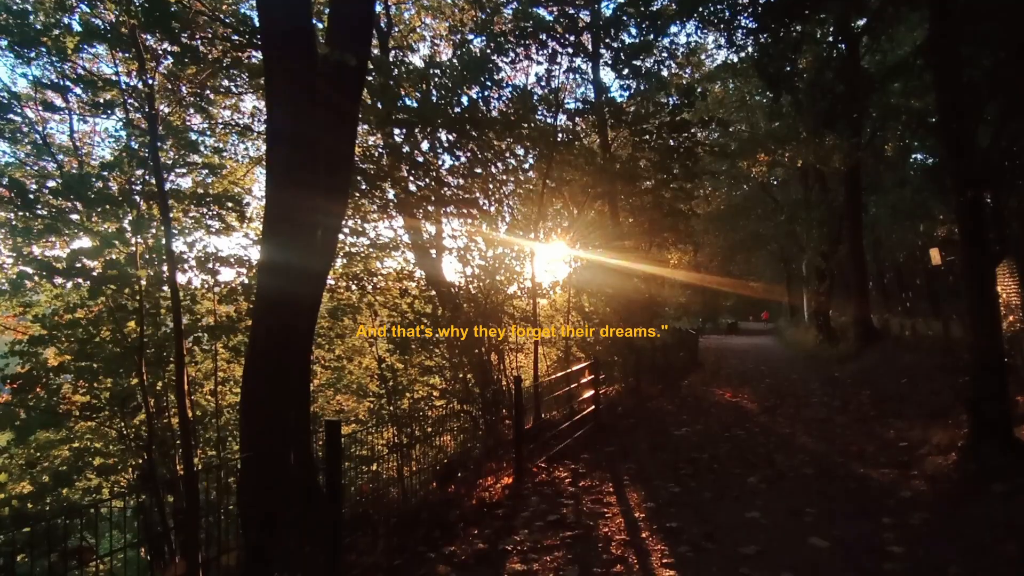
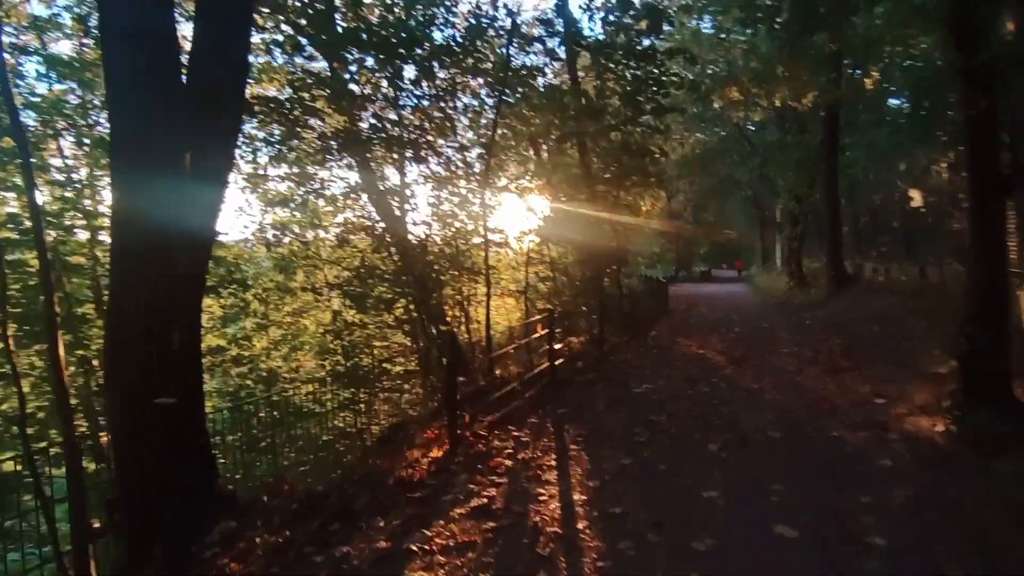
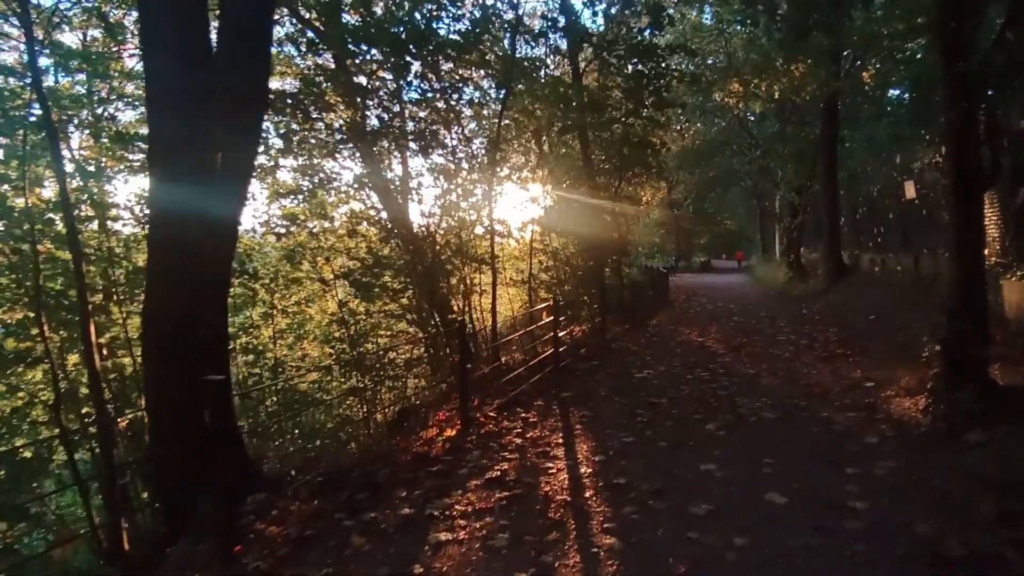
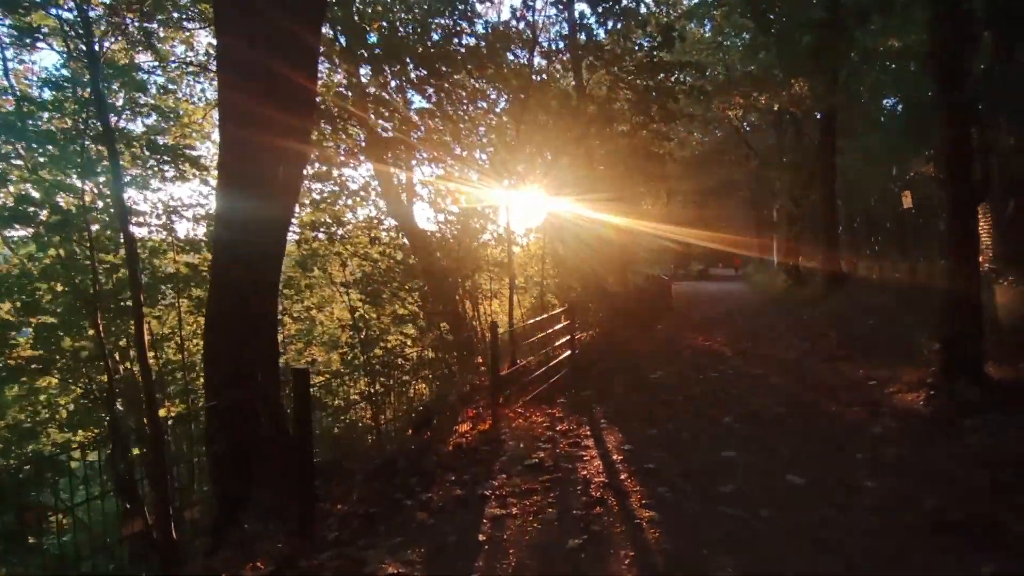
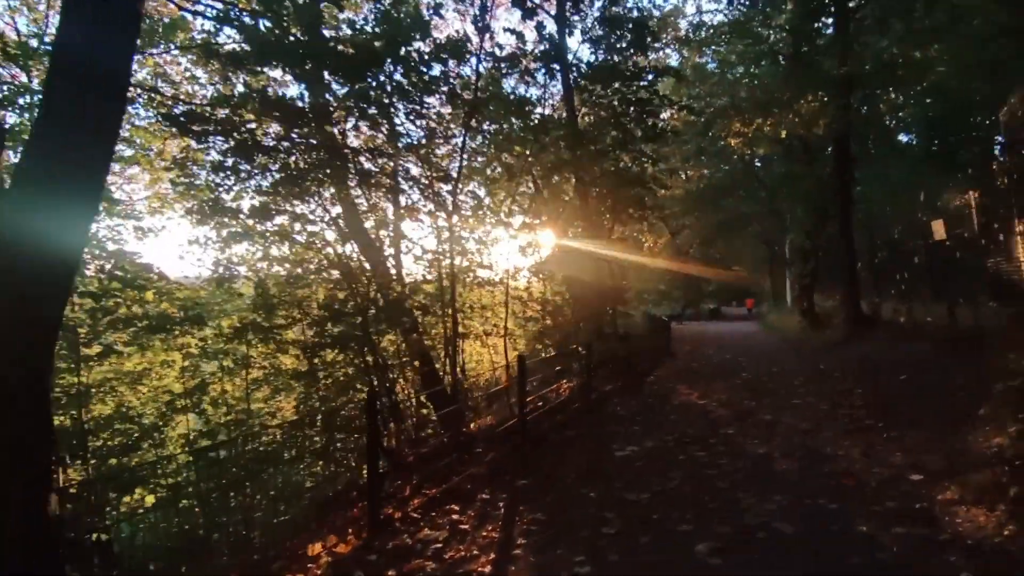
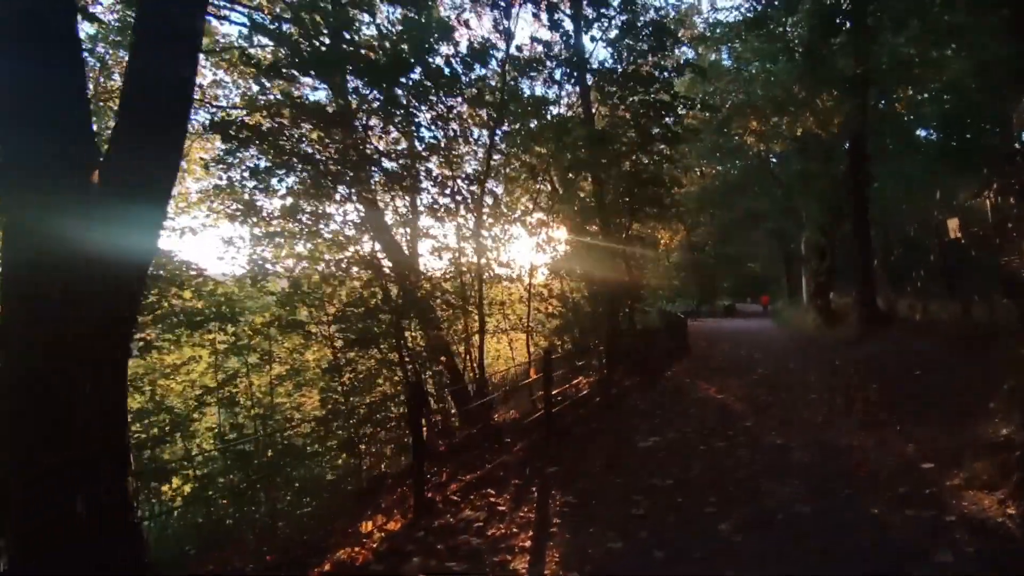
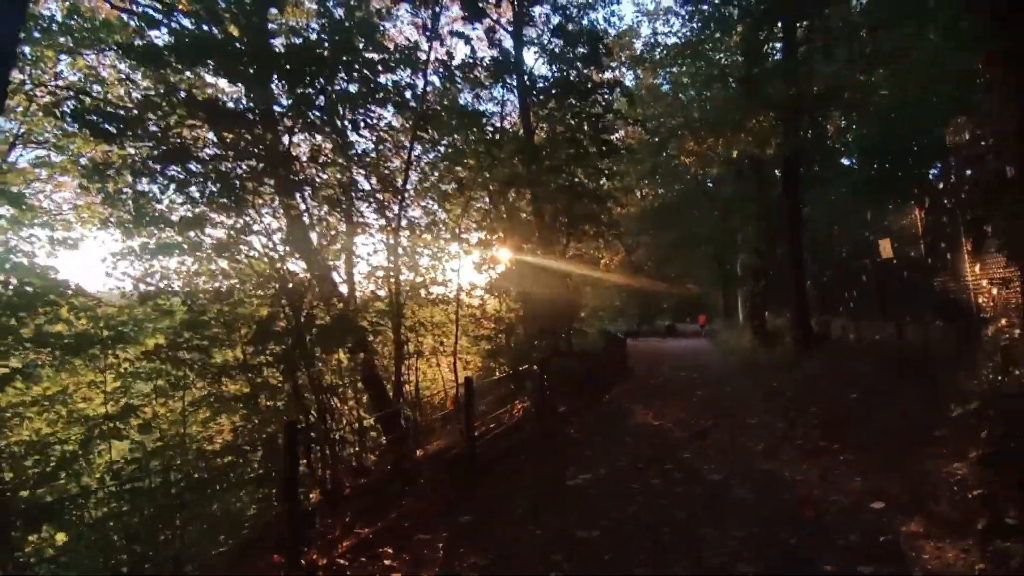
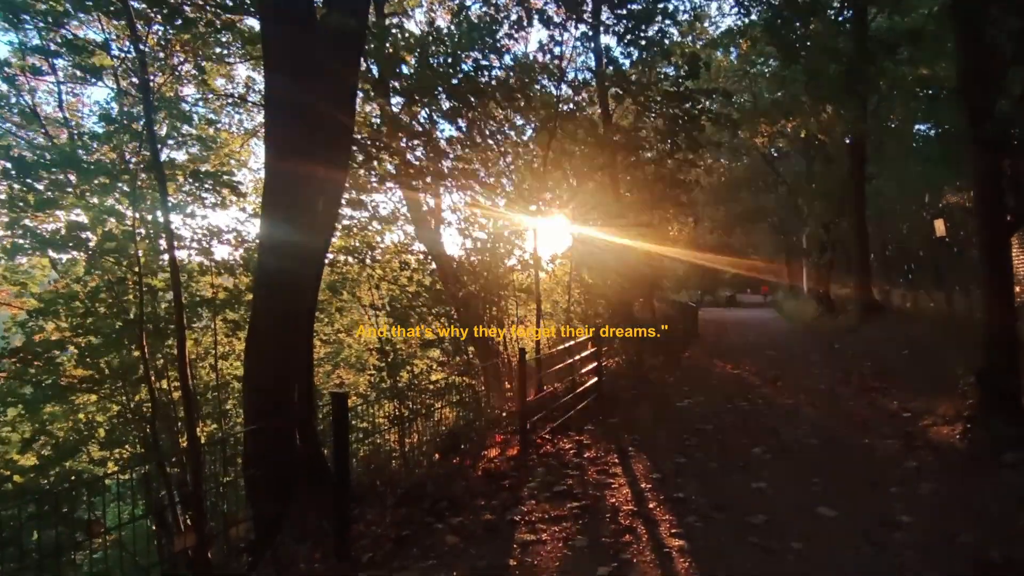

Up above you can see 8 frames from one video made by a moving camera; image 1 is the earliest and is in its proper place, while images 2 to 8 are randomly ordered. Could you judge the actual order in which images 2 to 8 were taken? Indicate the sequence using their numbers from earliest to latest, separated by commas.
8, 4, 3, 2, 6, 5, 7
